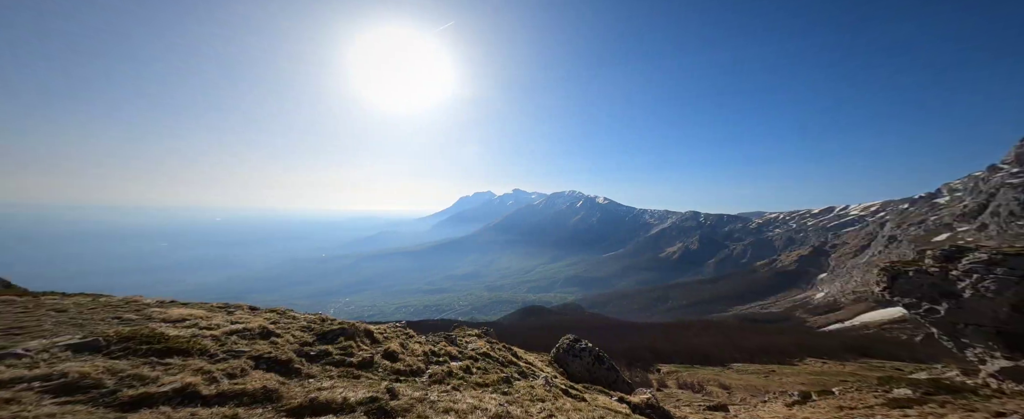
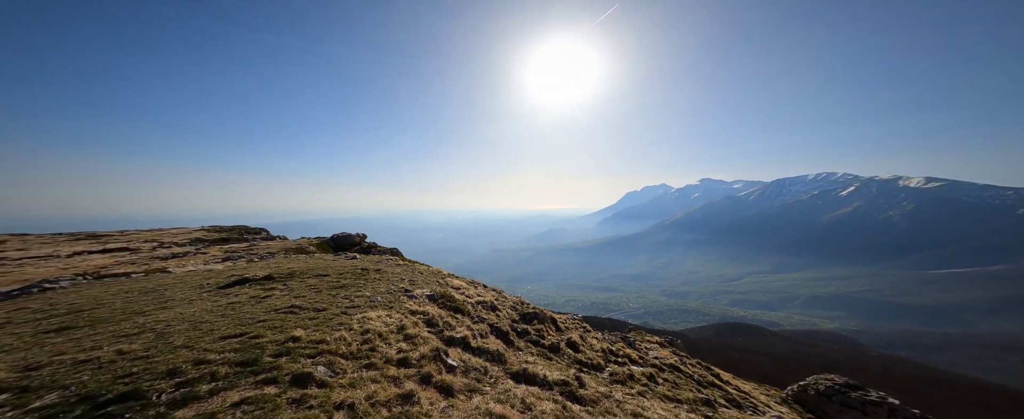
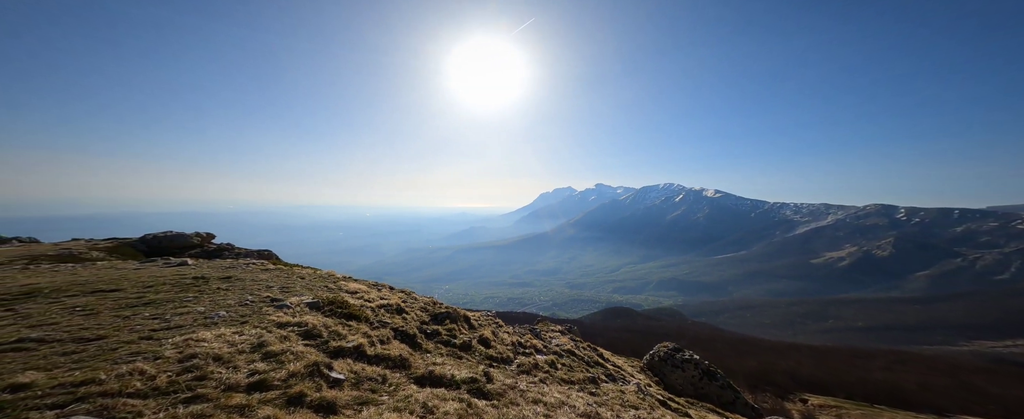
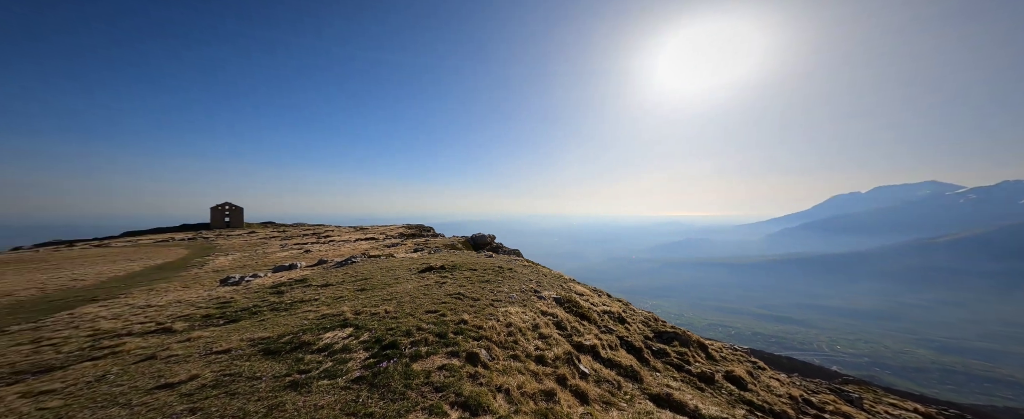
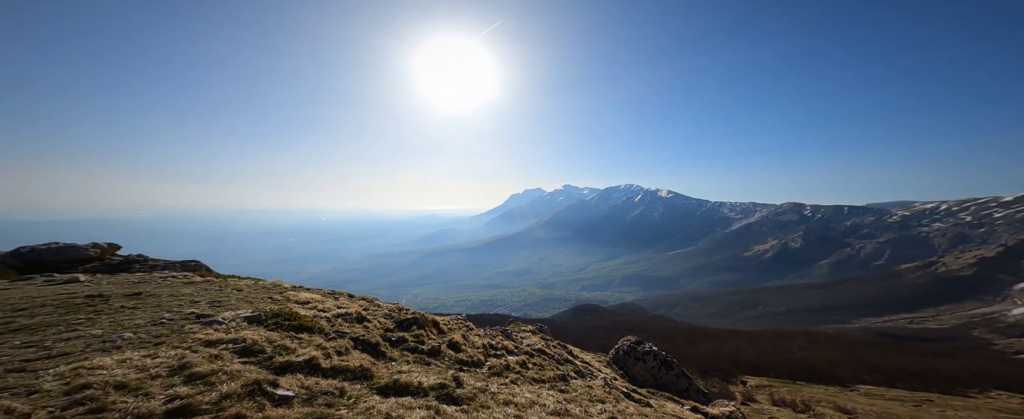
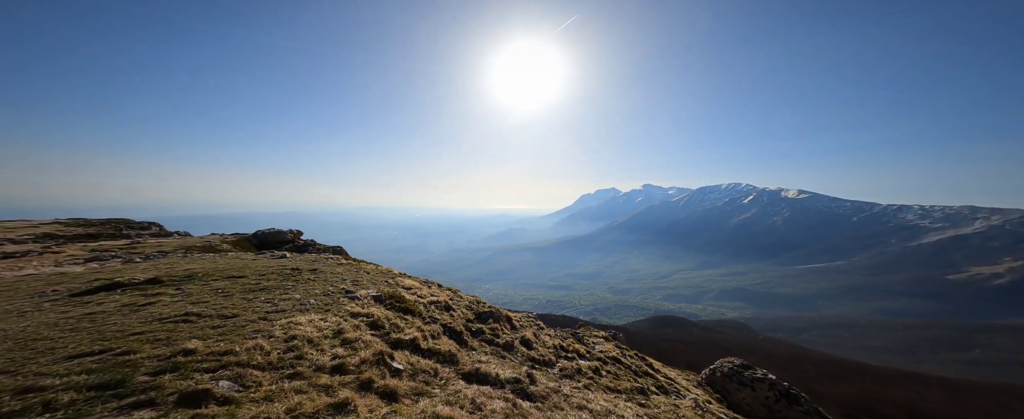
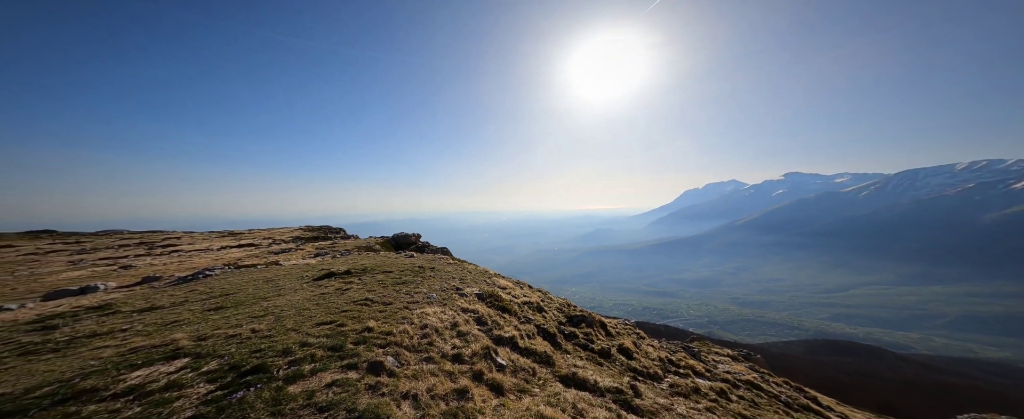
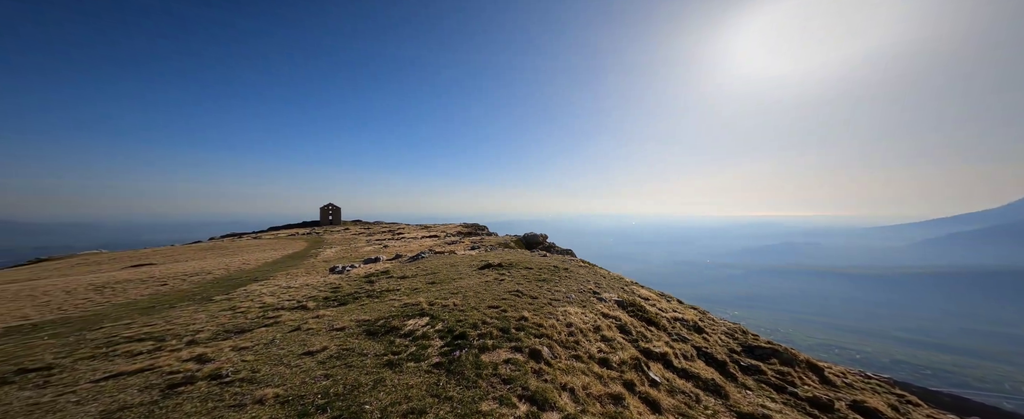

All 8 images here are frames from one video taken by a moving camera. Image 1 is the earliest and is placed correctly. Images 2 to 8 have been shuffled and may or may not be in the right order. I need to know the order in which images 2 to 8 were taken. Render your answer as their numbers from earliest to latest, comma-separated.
5, 3, 6, 2, 7, 4, 8
